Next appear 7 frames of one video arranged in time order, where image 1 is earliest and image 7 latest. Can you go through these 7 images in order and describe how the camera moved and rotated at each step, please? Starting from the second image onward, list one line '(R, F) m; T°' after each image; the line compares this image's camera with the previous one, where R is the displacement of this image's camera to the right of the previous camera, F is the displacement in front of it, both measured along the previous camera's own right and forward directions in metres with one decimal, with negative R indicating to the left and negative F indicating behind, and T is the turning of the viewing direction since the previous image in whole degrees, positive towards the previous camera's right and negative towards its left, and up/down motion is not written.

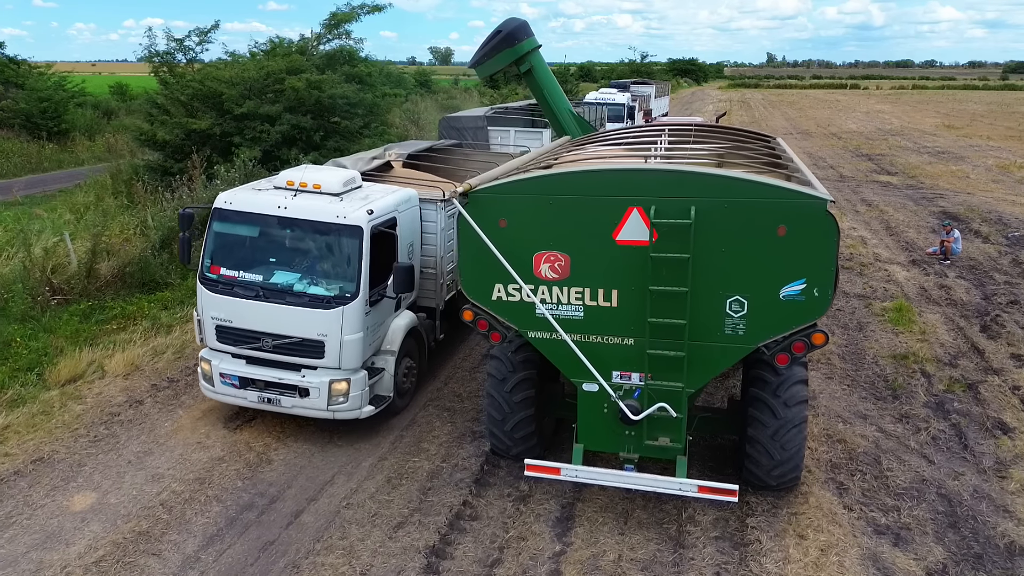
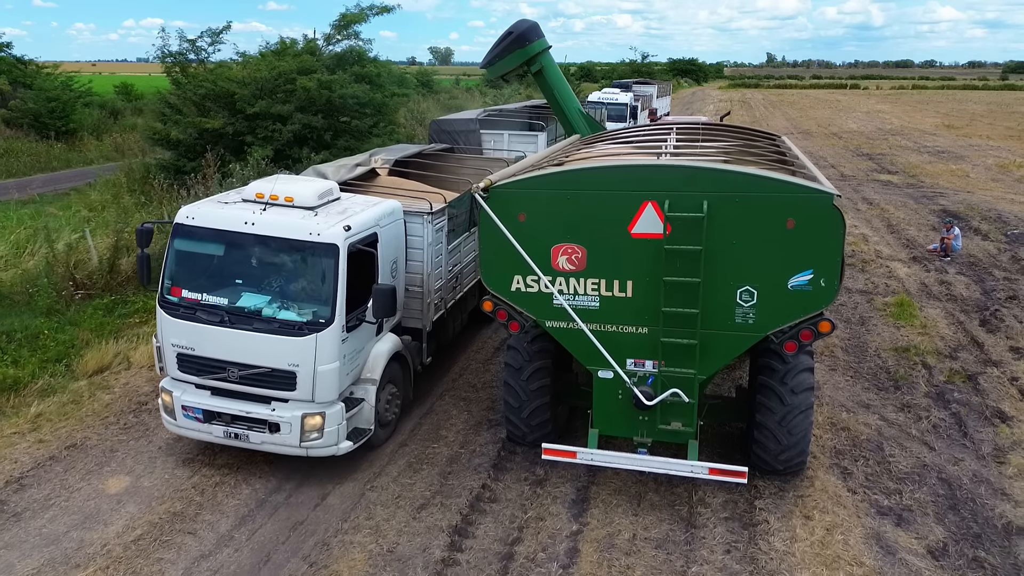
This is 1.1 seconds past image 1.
(-0.1, -0.2) m; 0°
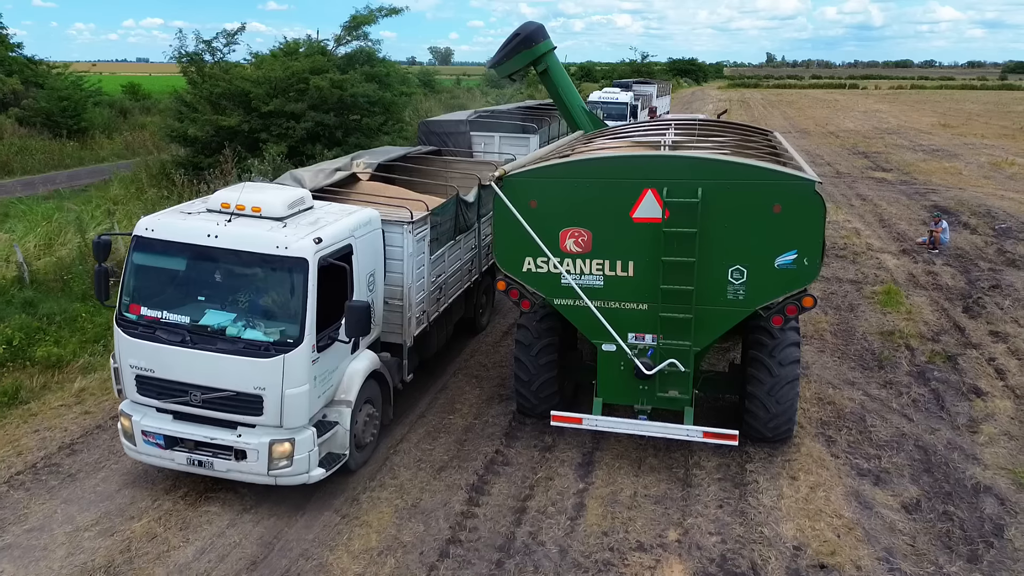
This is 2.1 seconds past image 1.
(-0.1, -0.5) m; 0°
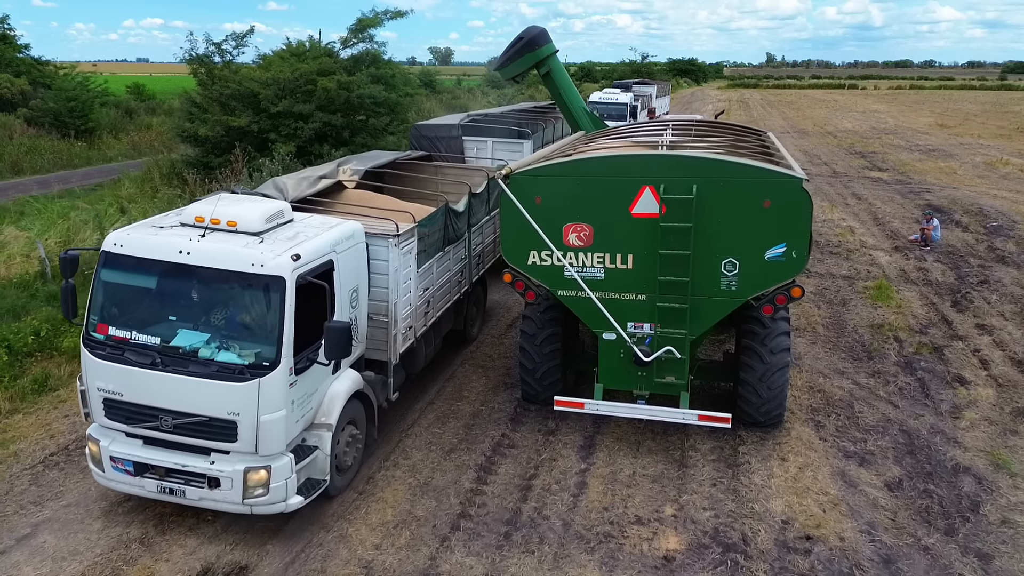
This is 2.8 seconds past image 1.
(0.0, -0.3) m; 0°
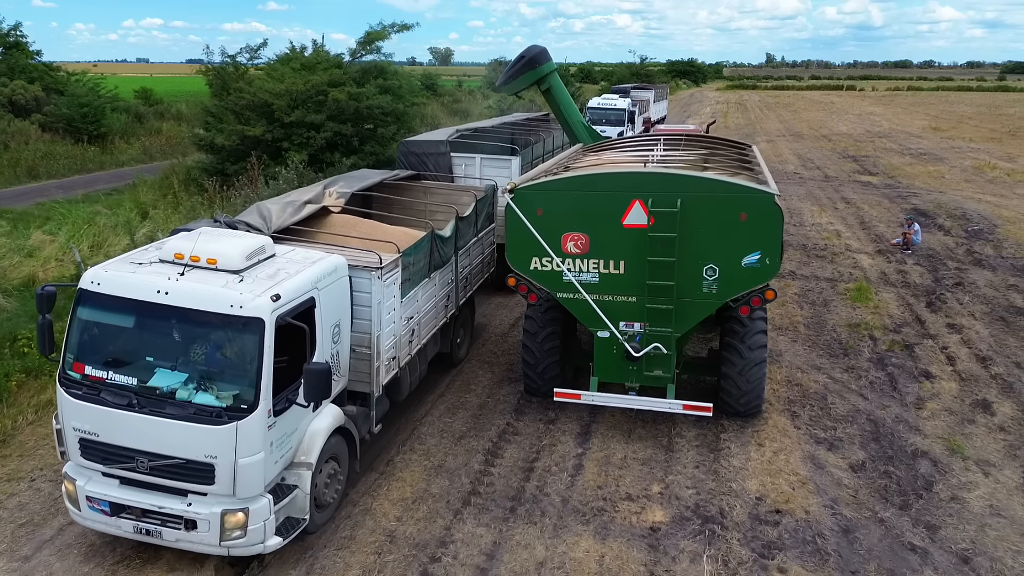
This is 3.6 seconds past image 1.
(0.0, -0.7) m; 0°
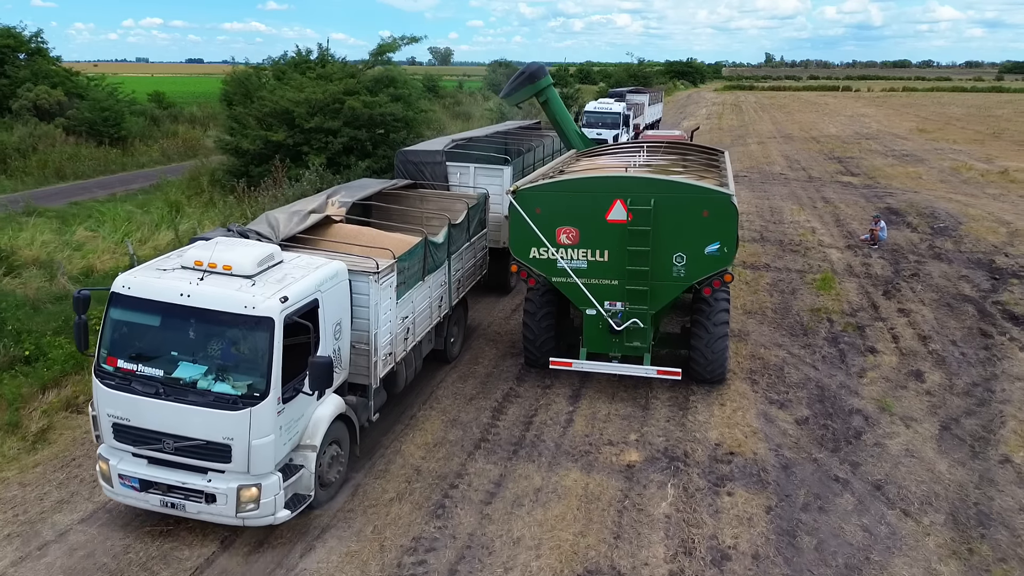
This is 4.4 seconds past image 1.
(0.0, -1.3) m; 0°
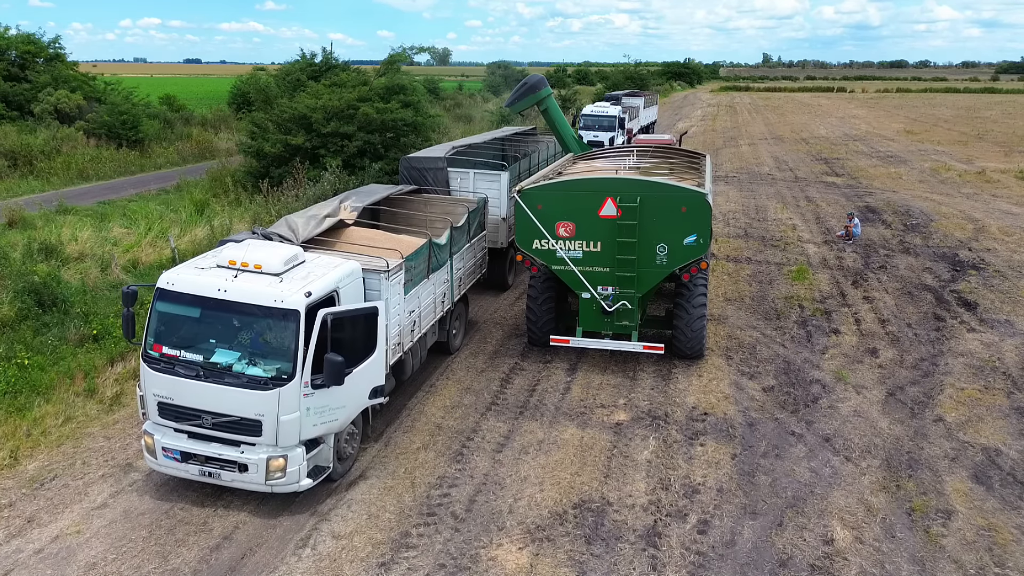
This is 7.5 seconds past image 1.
(-0.1, -1.2) m; 0°
